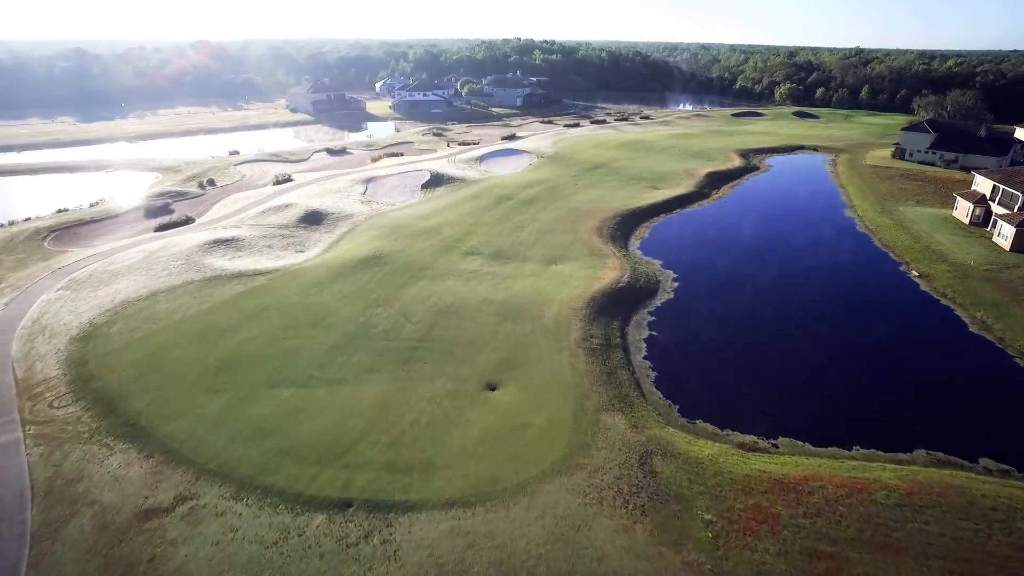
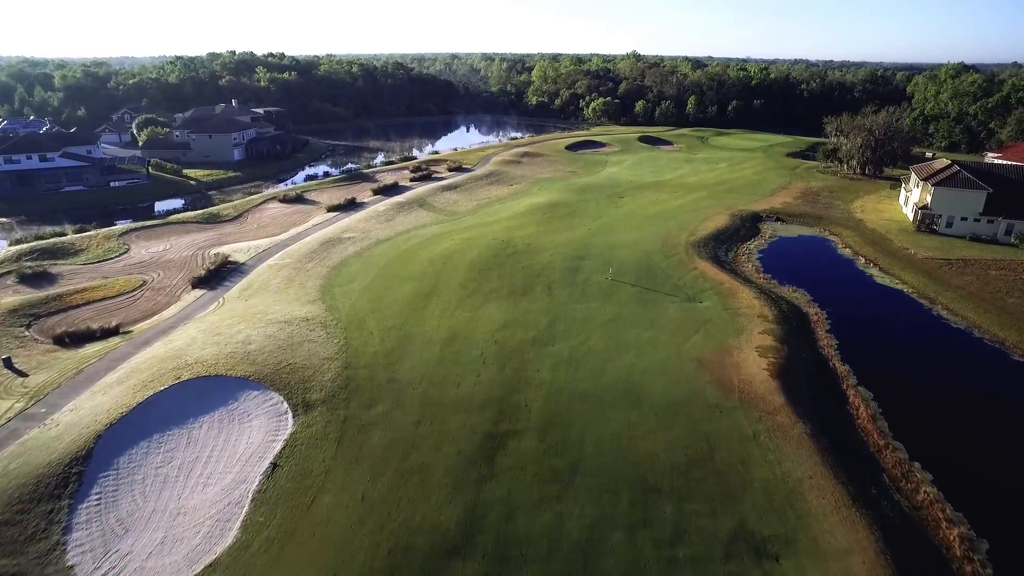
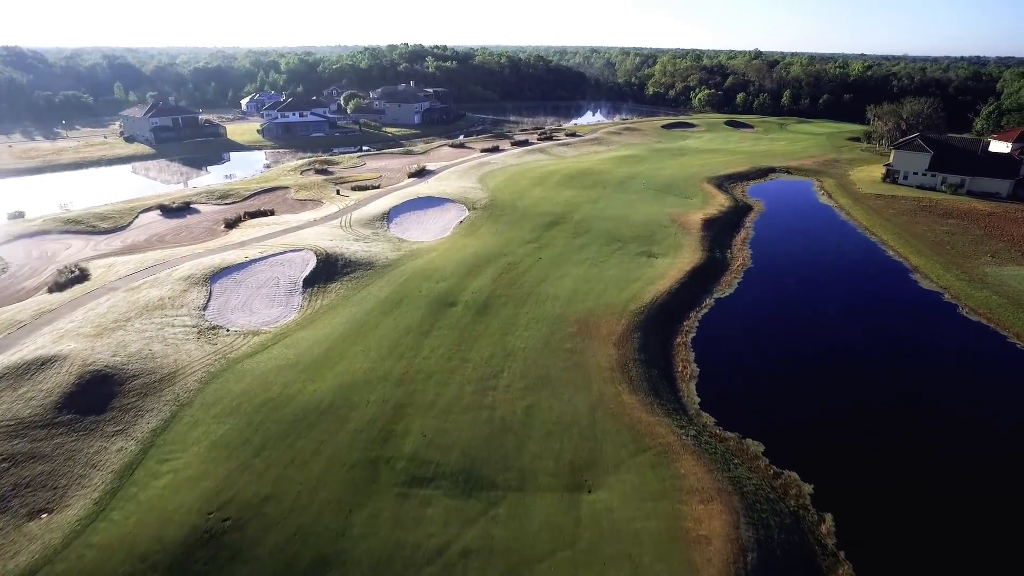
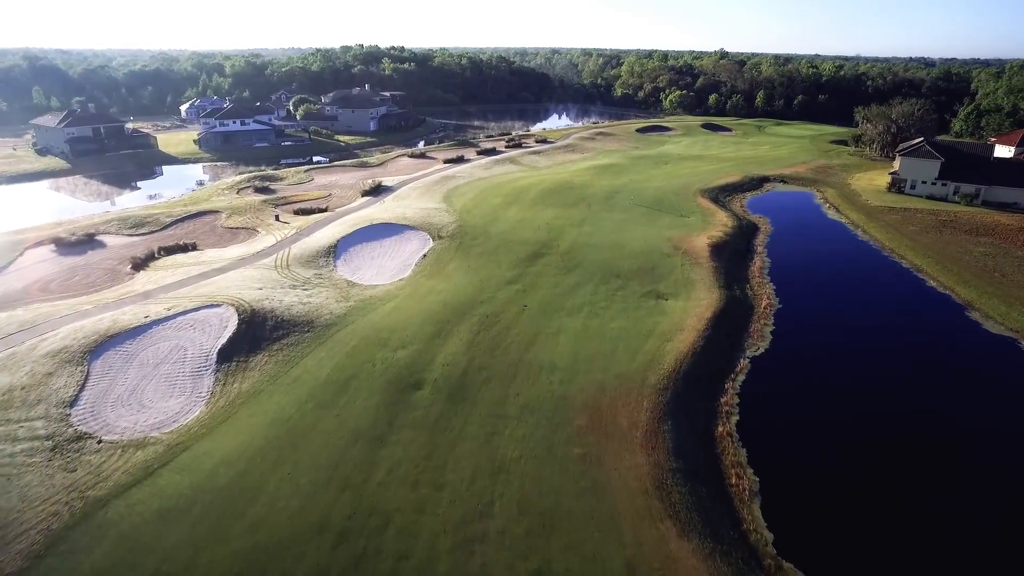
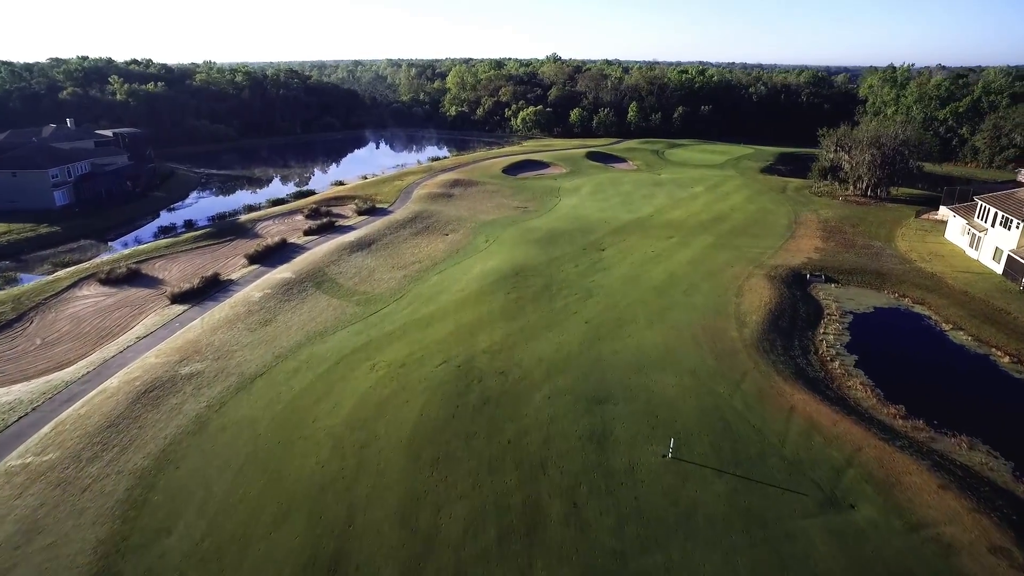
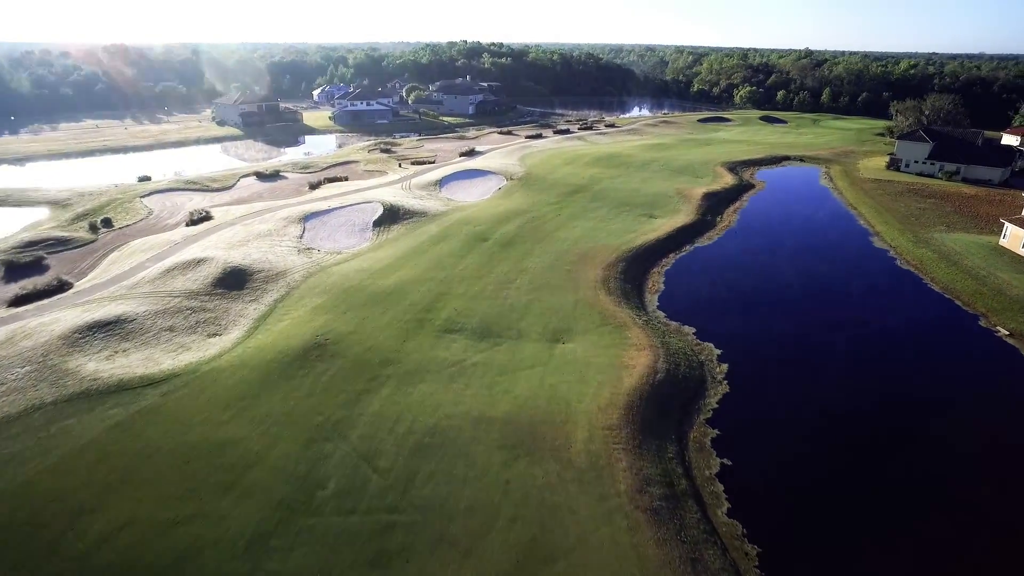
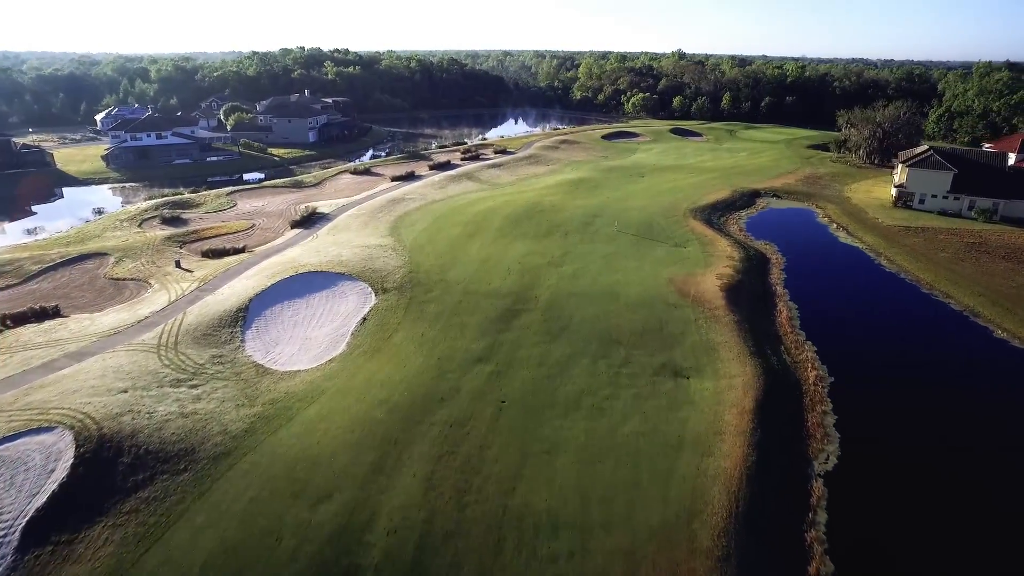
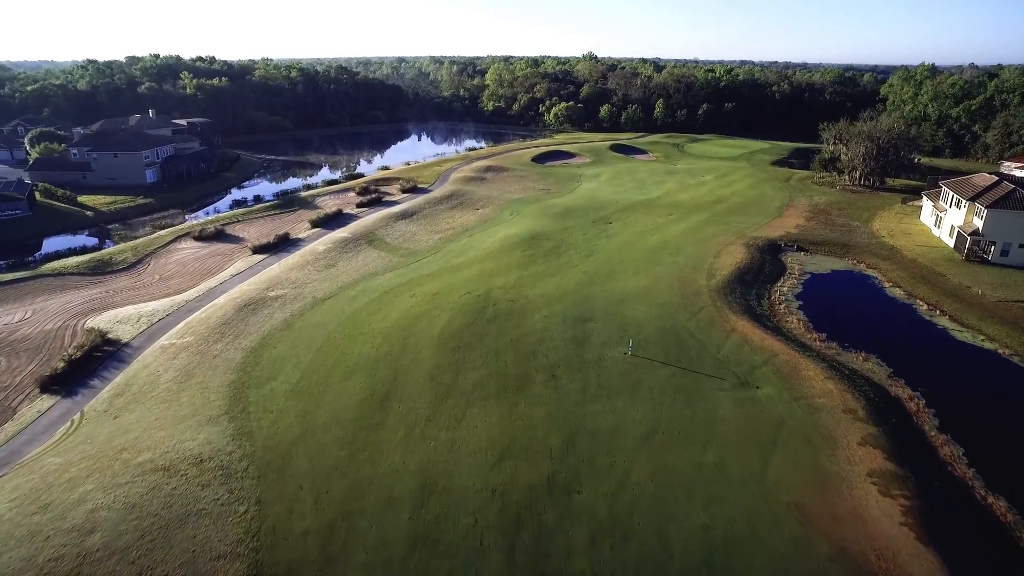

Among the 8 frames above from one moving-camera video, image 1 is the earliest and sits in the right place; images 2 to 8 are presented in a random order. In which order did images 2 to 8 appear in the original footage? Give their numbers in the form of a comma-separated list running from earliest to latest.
6, 3, 4, 7, 2, 8, 5
